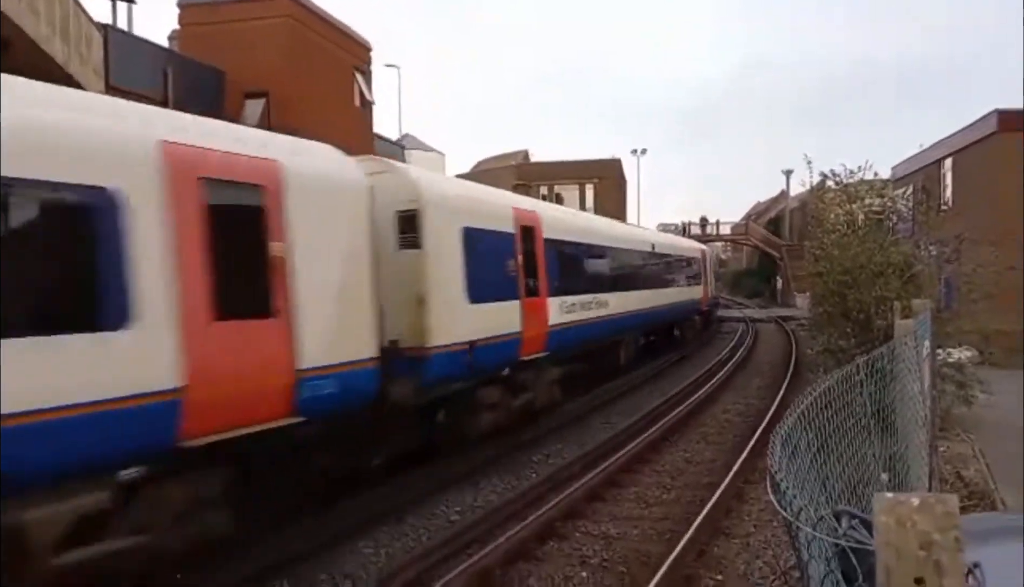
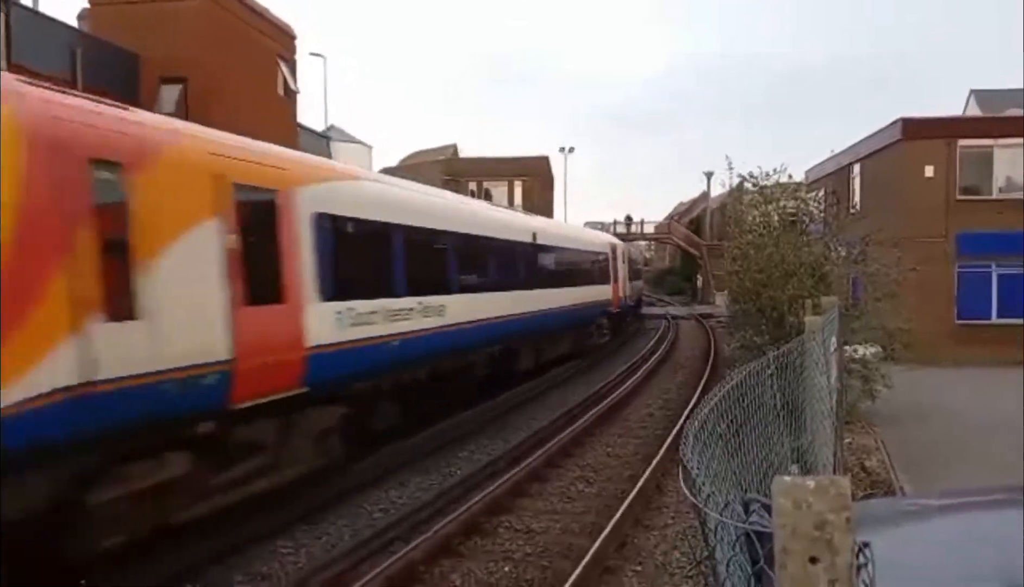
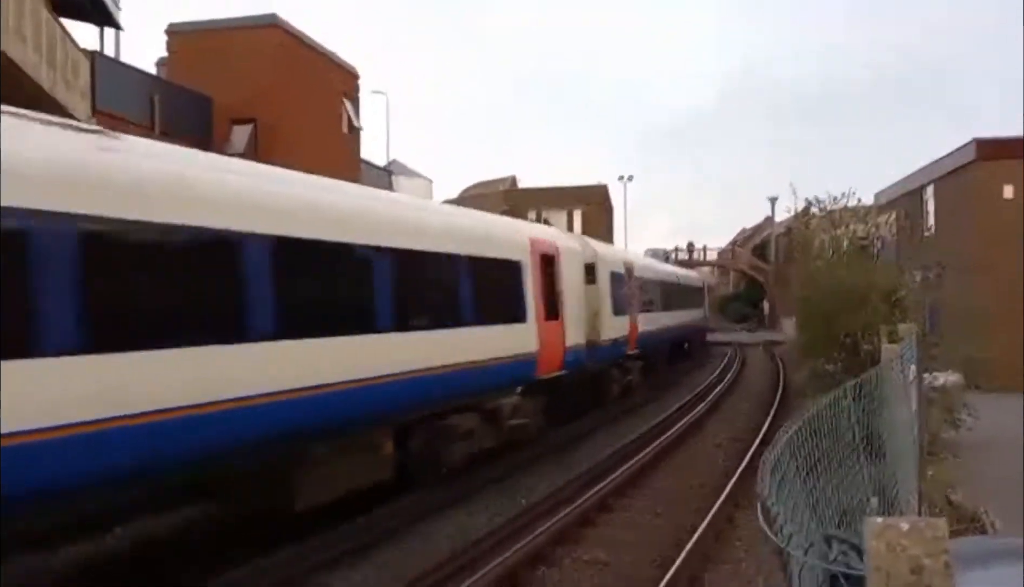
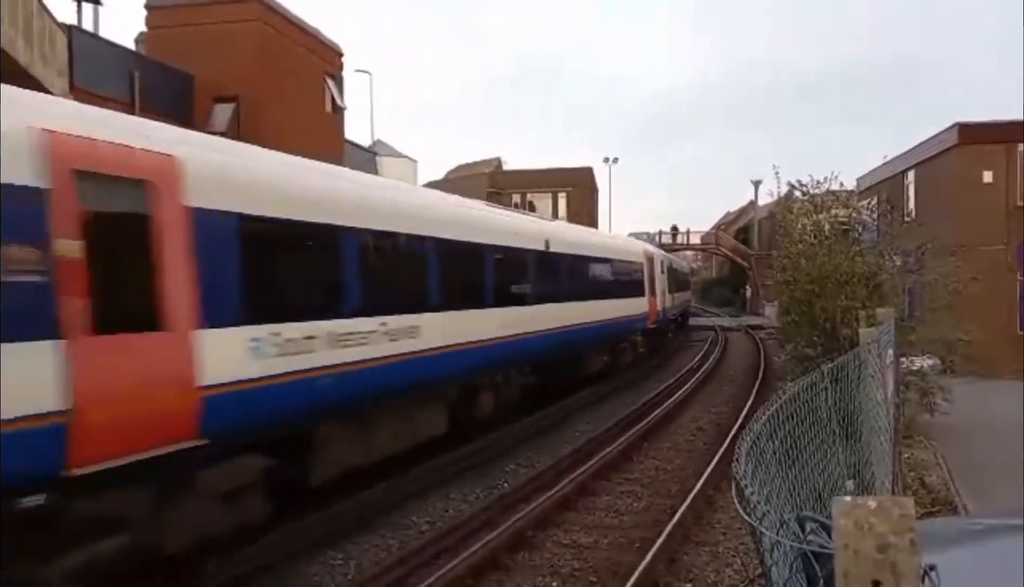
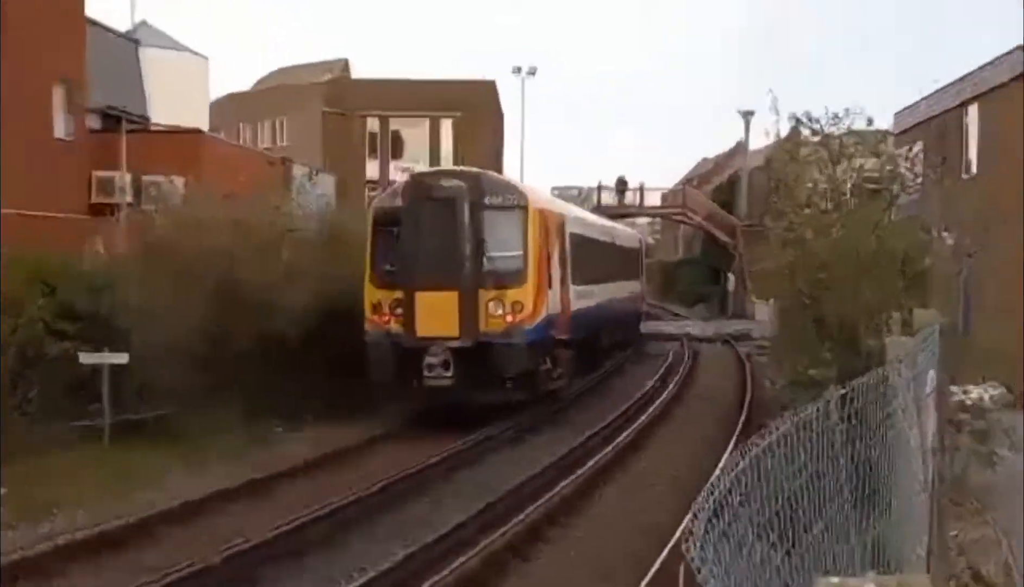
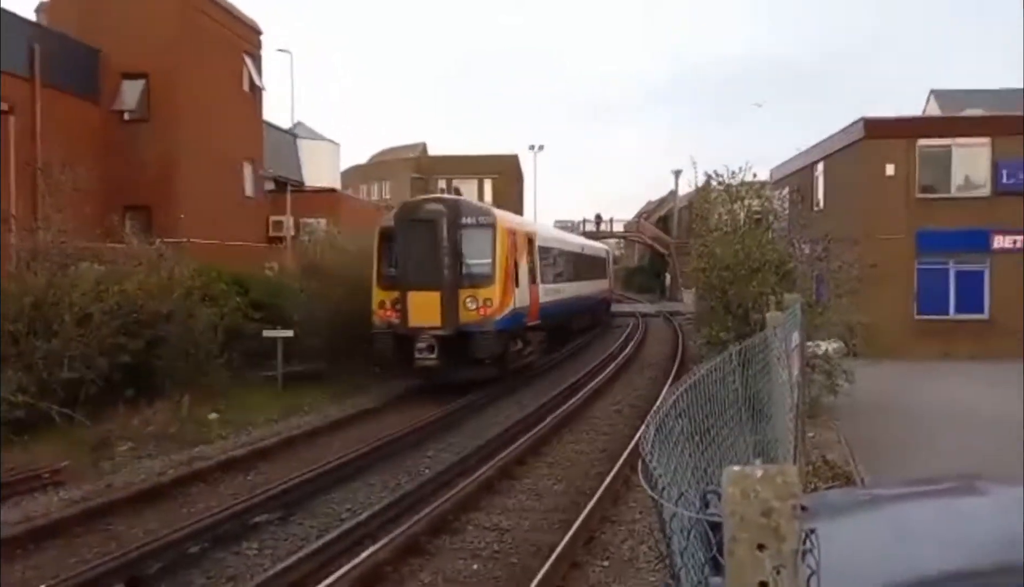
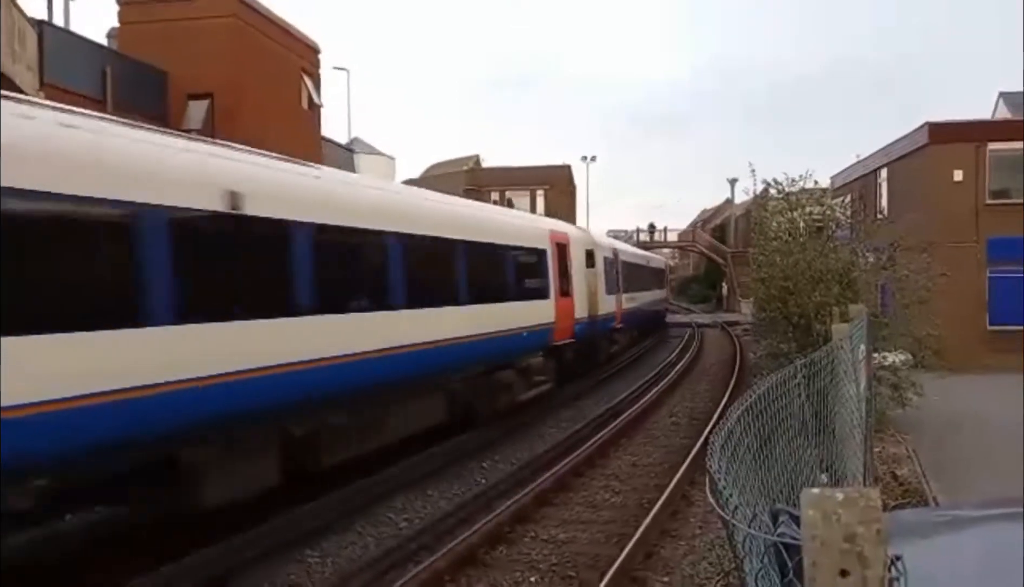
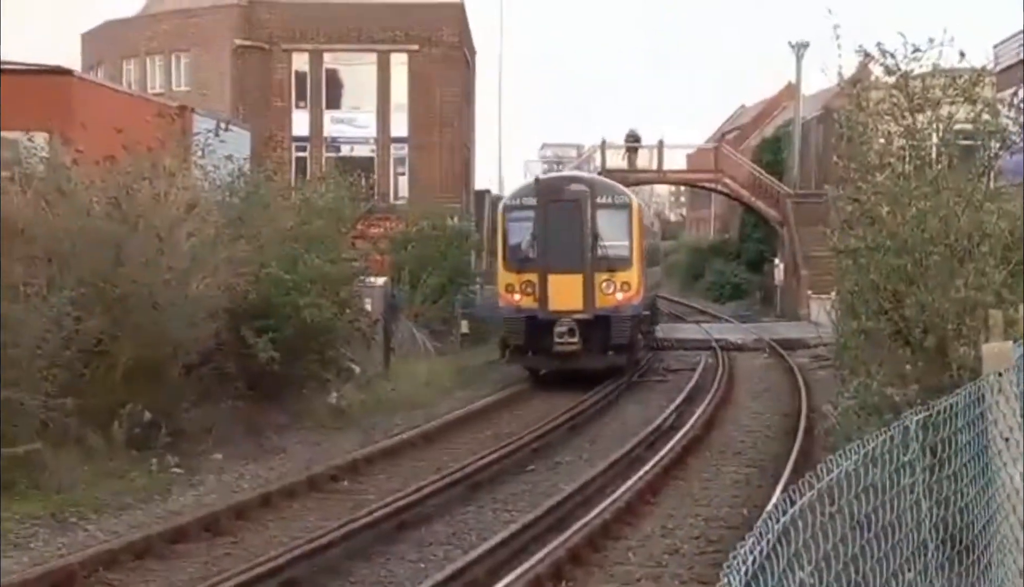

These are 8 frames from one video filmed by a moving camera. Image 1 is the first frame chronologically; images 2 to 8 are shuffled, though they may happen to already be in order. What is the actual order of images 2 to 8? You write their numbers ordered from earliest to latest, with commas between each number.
3, 4, 7, 2, 6, 5, 8
